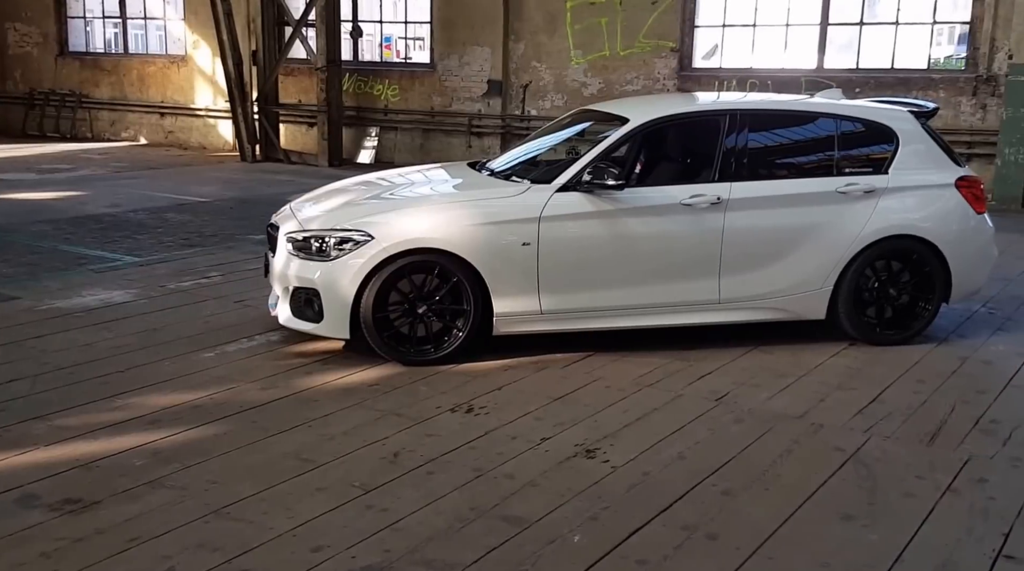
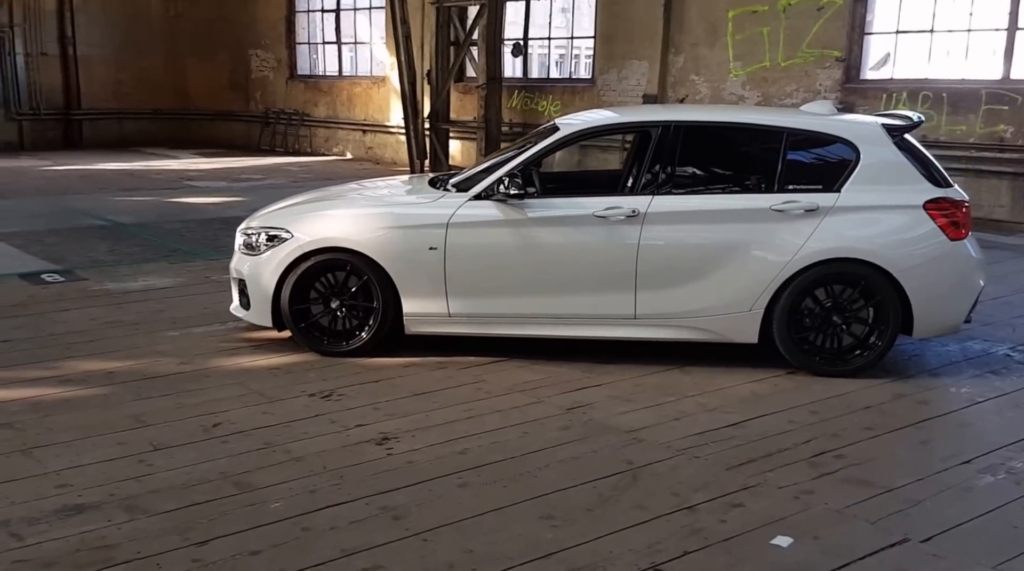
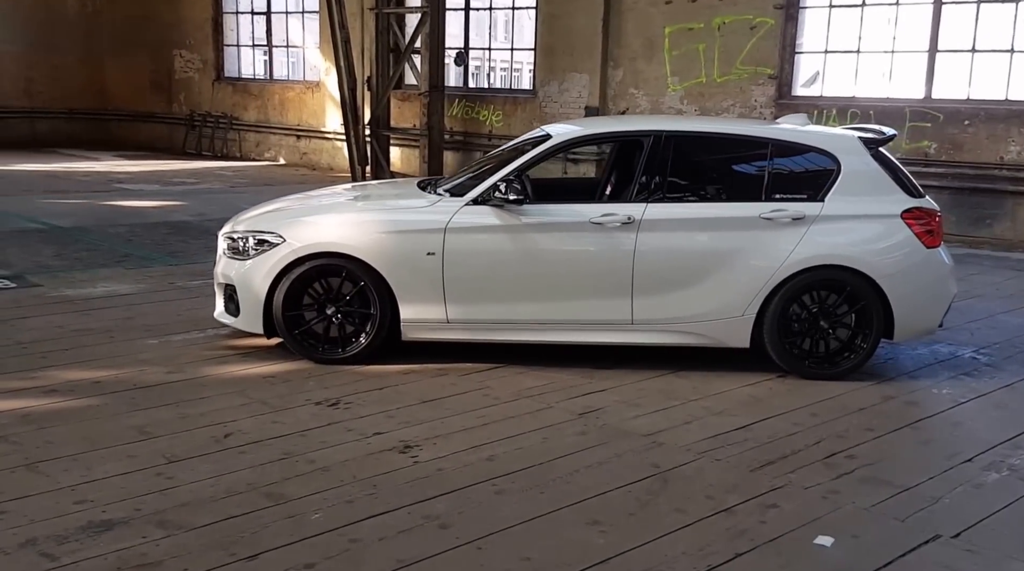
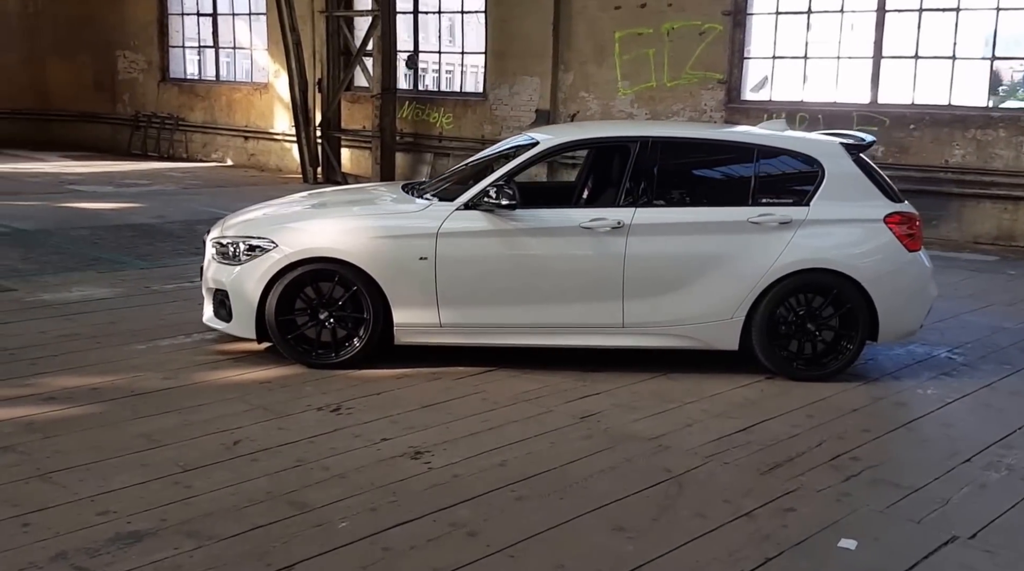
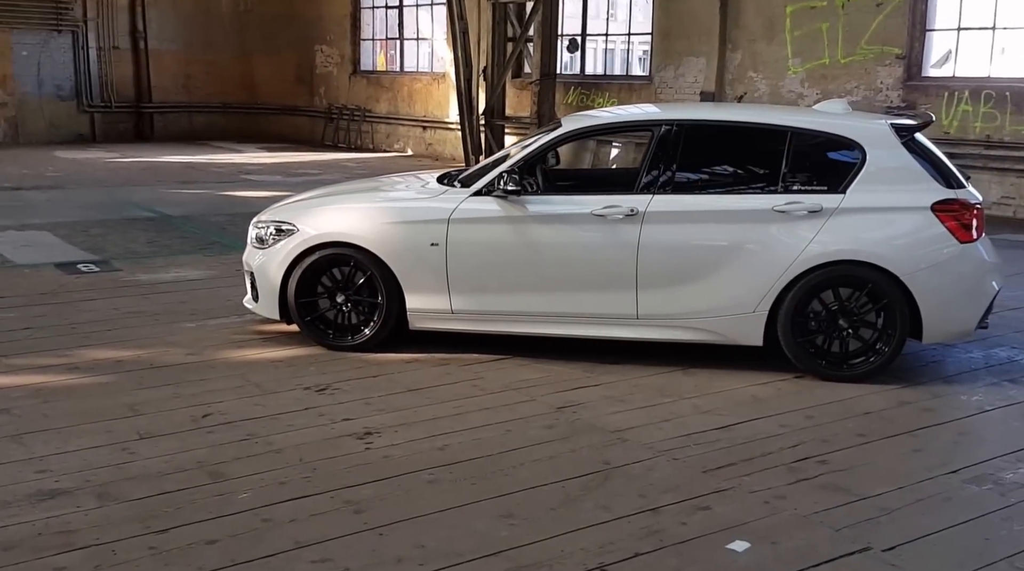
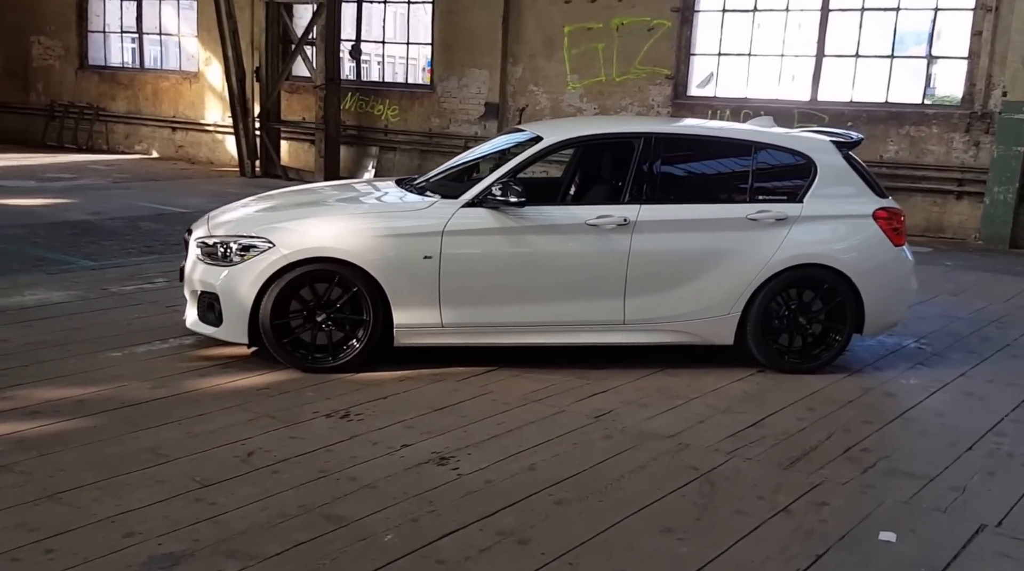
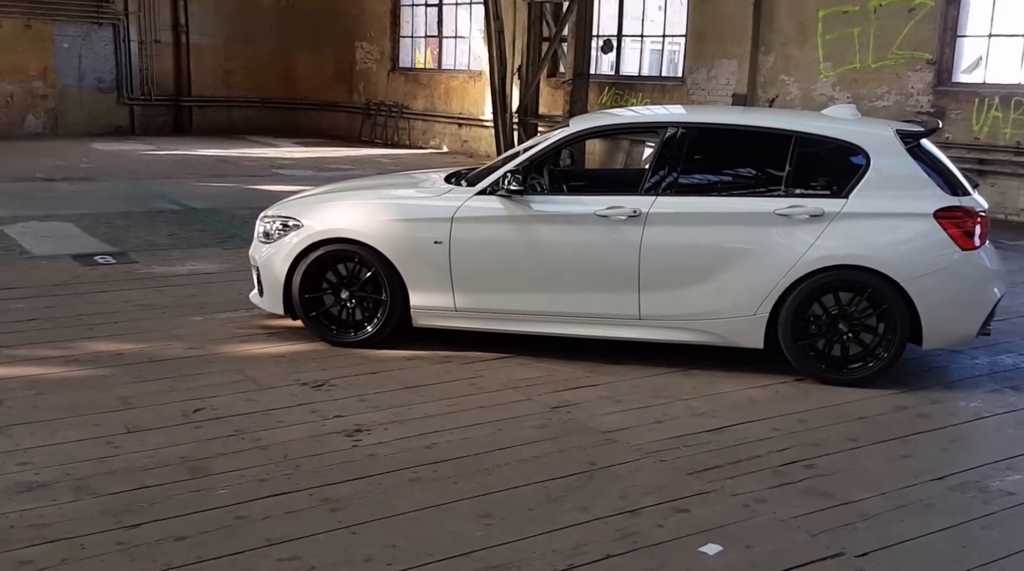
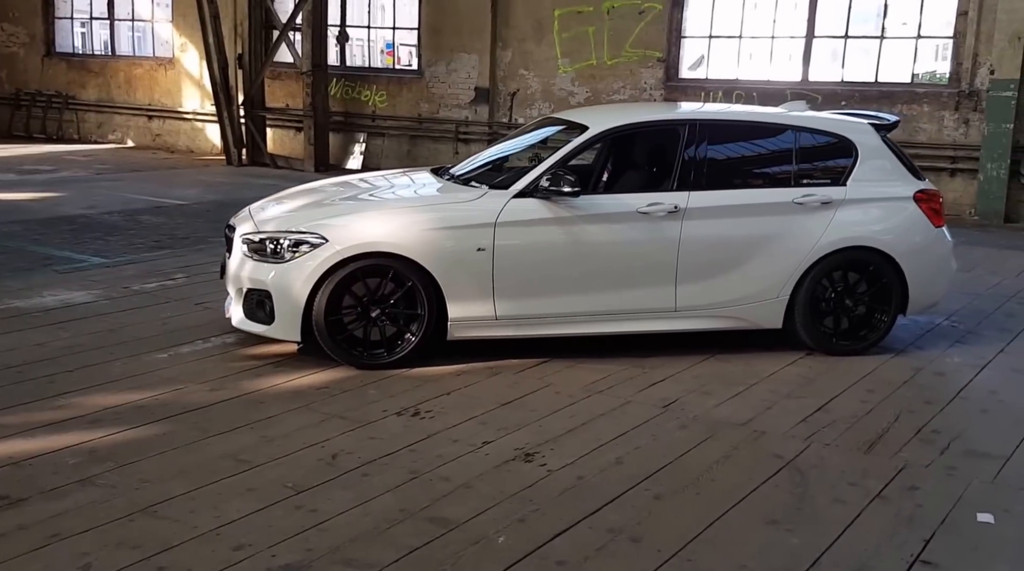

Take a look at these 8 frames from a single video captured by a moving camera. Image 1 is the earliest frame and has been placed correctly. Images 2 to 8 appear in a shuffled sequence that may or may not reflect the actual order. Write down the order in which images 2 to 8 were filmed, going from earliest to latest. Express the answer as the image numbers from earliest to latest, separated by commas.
8, 6, 4, 3, 2, 5, 7
